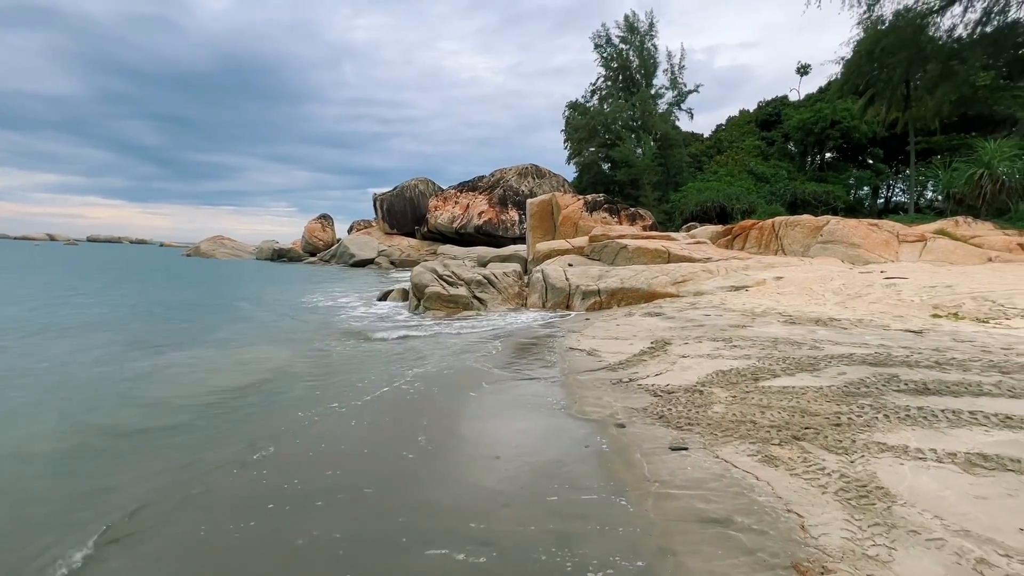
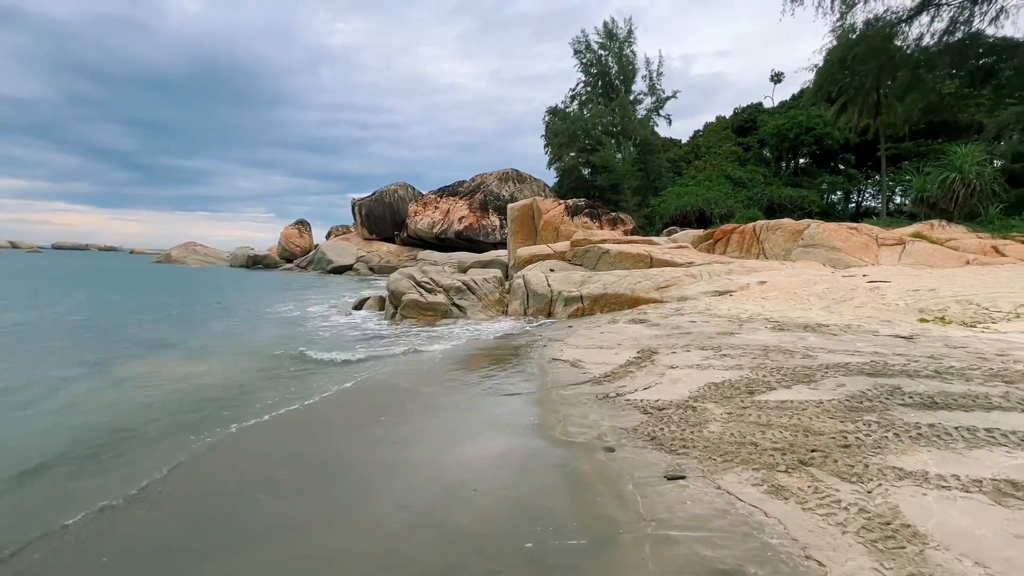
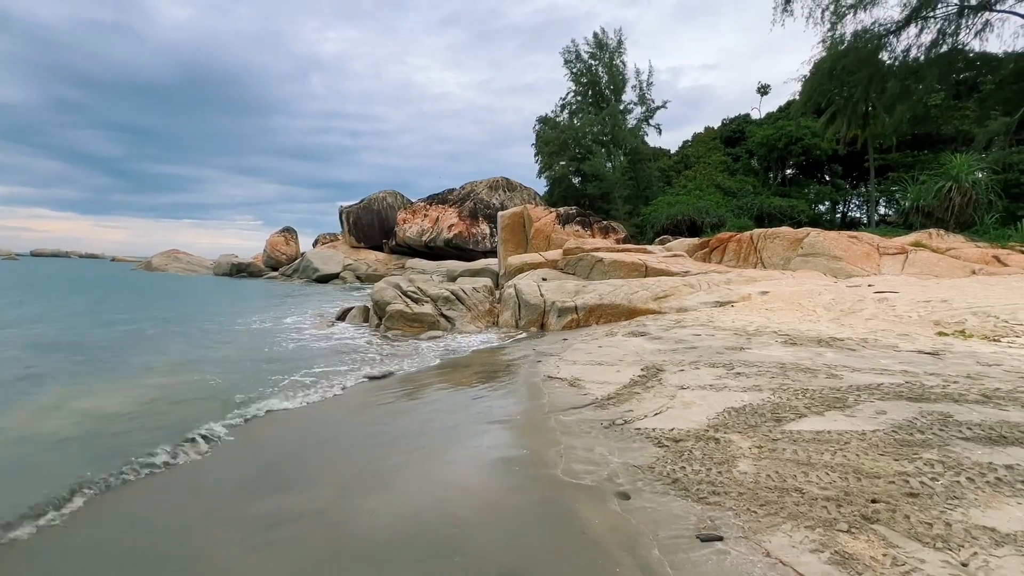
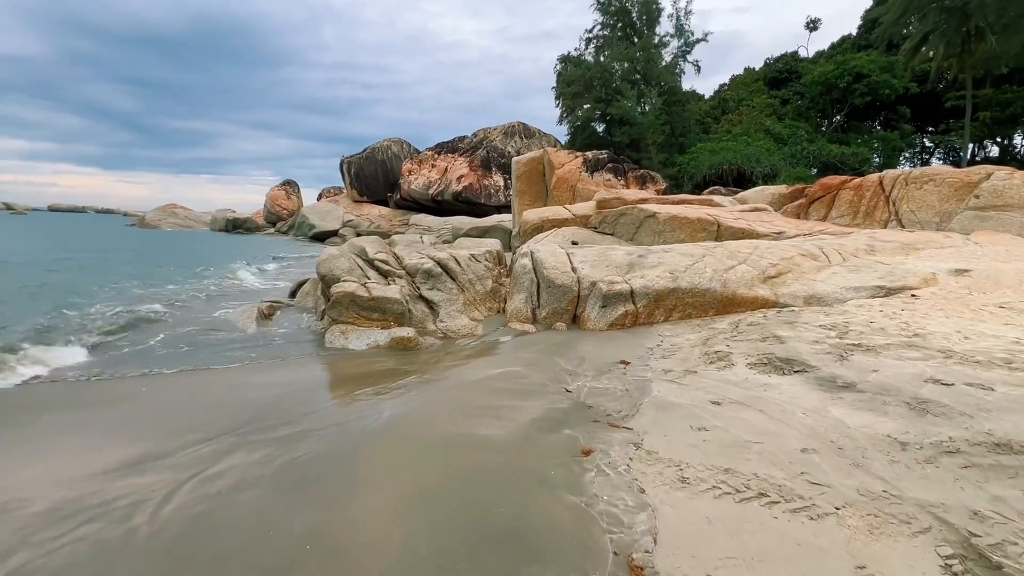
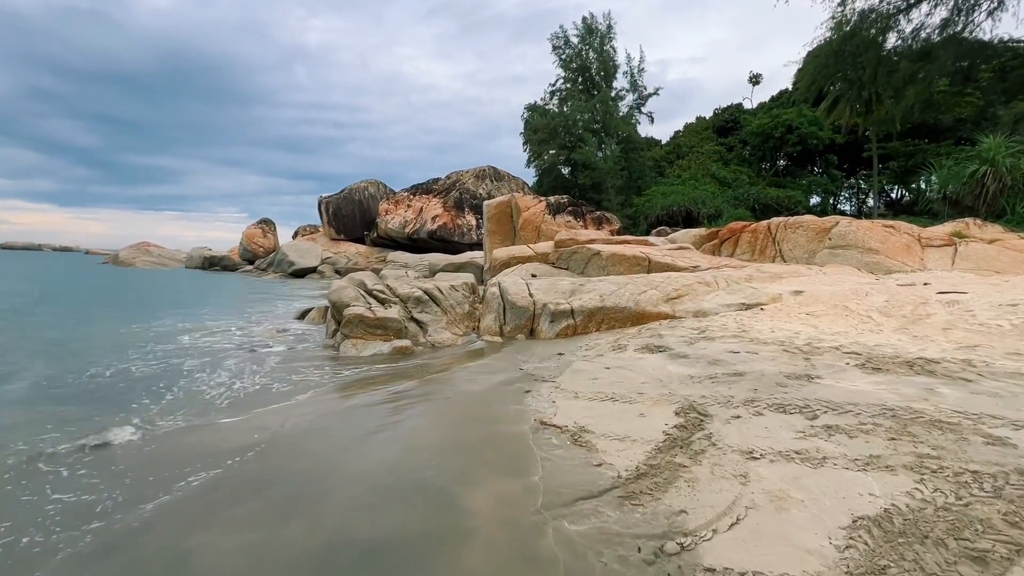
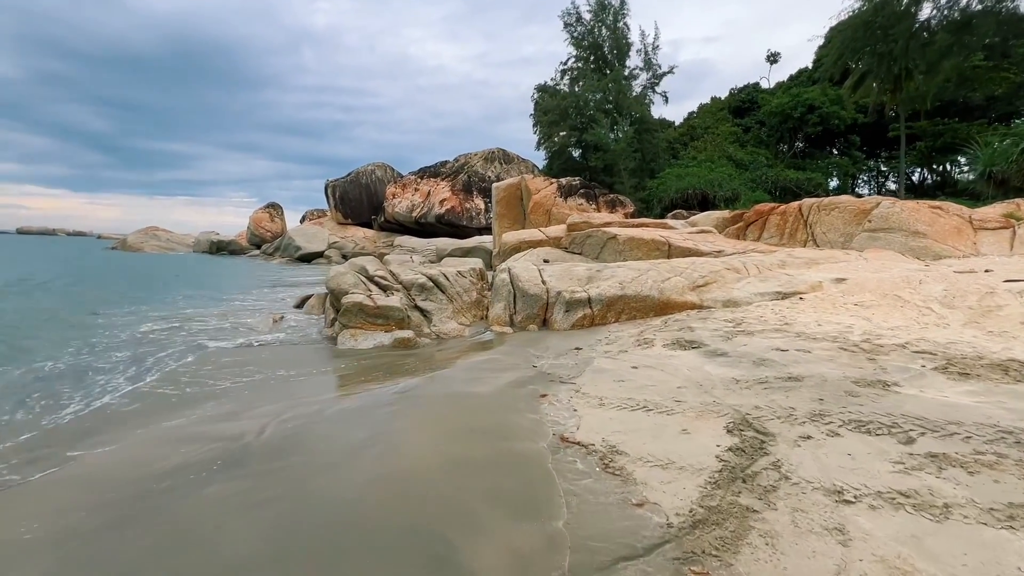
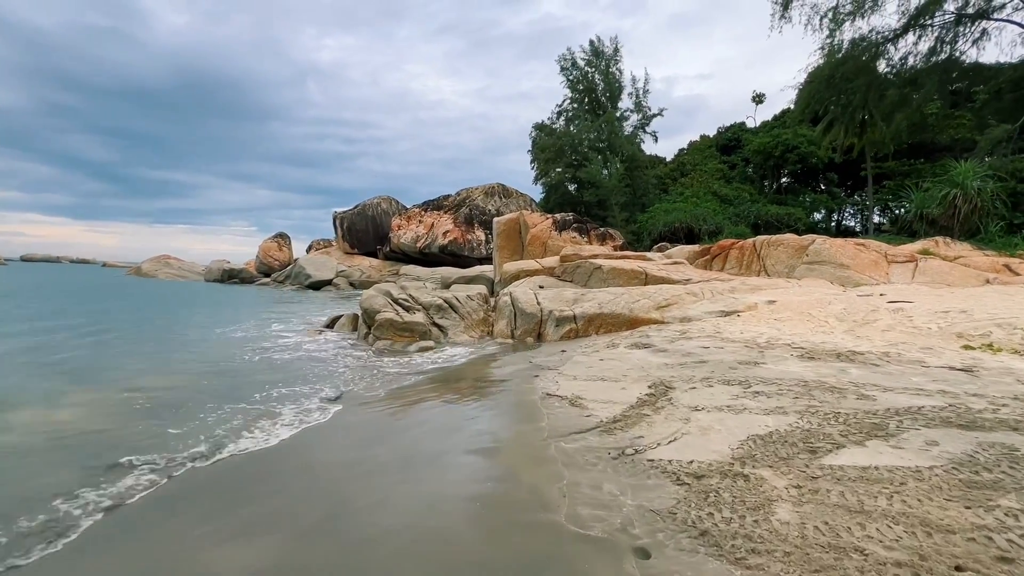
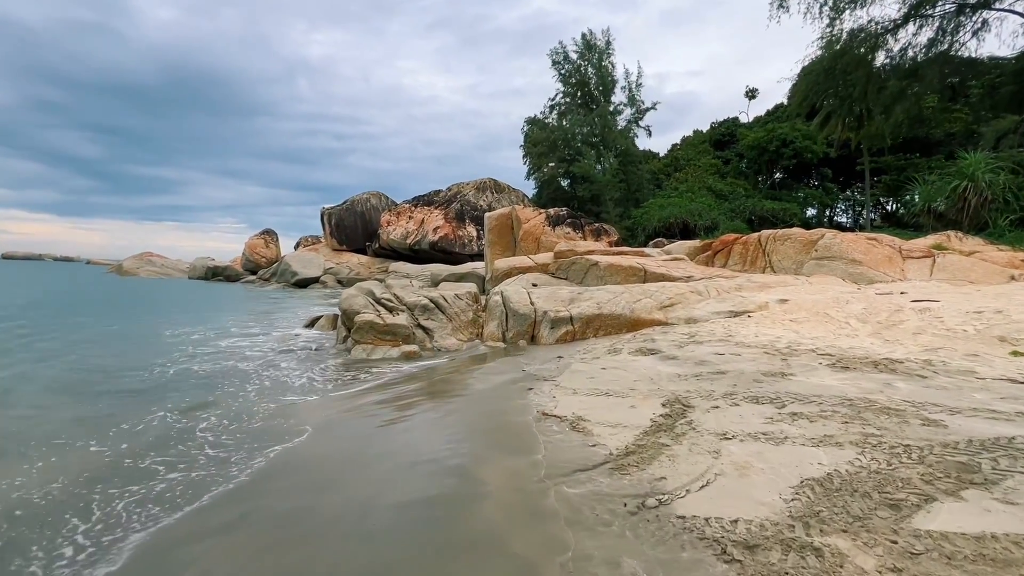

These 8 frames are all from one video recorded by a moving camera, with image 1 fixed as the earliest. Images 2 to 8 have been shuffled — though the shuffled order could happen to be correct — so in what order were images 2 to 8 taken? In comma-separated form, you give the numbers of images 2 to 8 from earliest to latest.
2, 3, 7, 8, 5, 6, 4
